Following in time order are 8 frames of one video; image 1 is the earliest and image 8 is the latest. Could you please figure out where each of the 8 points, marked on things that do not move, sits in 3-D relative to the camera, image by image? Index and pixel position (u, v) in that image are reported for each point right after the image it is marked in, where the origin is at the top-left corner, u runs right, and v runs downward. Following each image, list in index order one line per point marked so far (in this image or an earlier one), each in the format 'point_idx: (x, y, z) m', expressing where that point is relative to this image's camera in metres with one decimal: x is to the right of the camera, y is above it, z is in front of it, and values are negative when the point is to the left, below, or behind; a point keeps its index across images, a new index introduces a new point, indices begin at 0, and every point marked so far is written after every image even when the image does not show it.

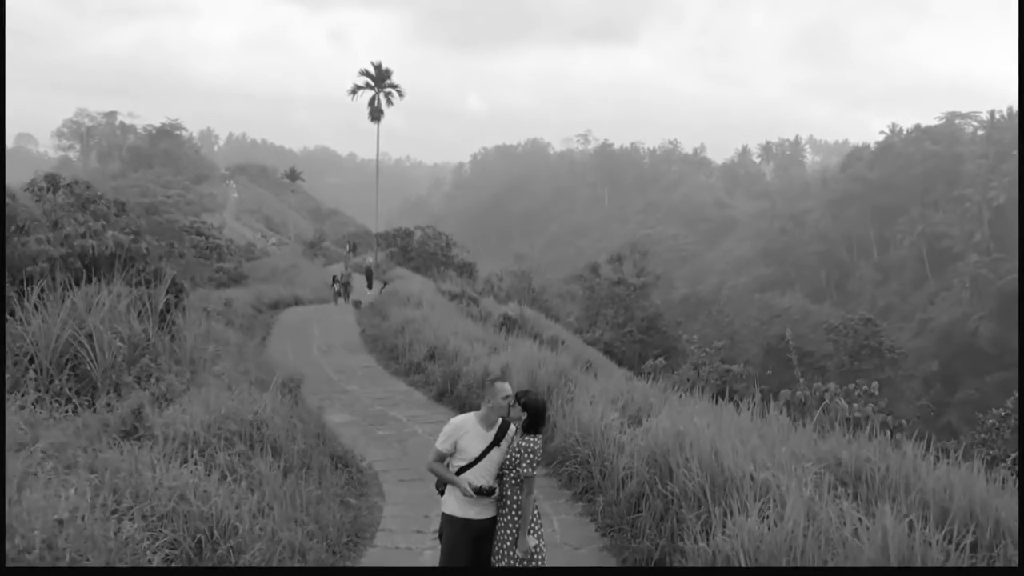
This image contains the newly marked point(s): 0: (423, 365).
0: (-1.2, -1.2, +9.0) m
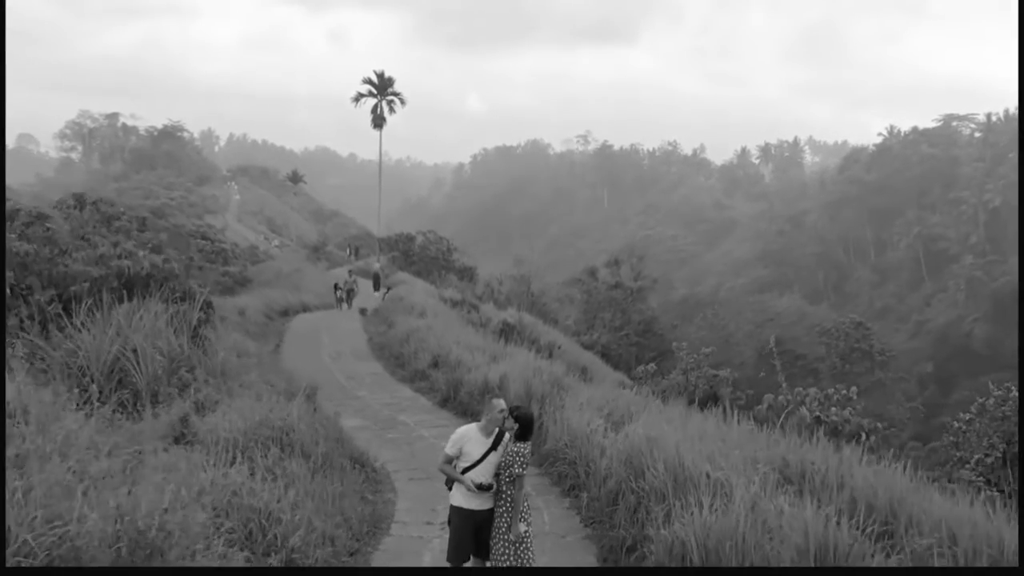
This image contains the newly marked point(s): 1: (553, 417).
0: (-1.3, -1.3, +9.7) m
1: (+0.3, -1.5, +7.2) m
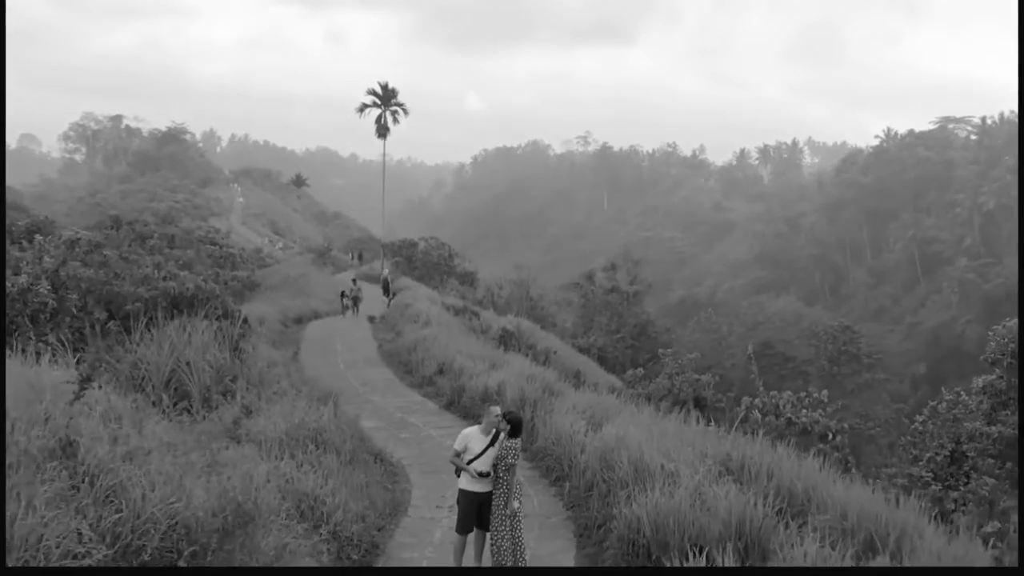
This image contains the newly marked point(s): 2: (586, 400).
0: (-1.3, -1.6, +10.6) m
1: (+0.3, -1.7, +8.2) m
2: (+1.1, -1.7, +9.0) m
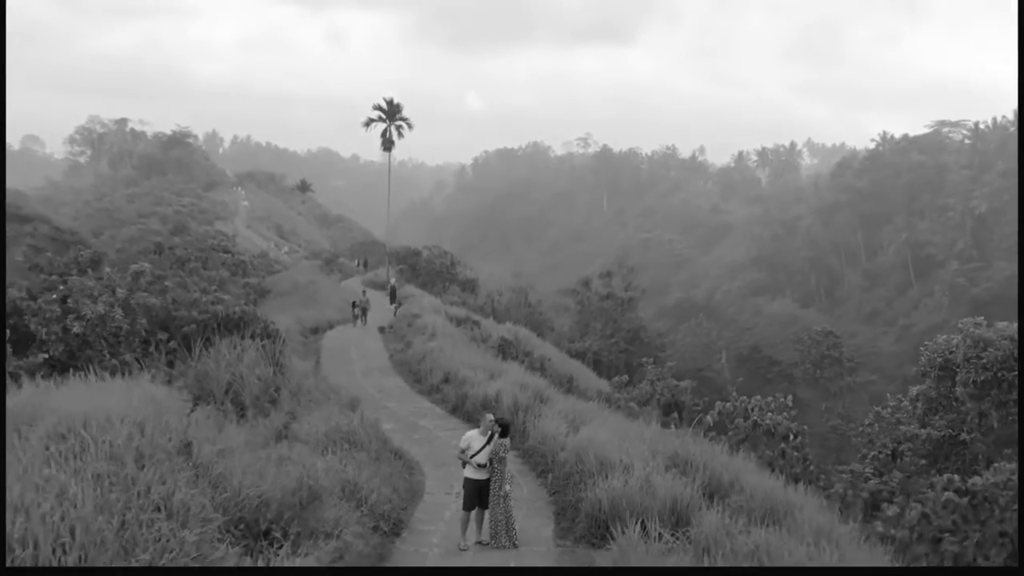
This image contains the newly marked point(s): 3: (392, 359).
0: (-1.4, -1.9, +12.0) m
1: (+0.2, -2.0, +9.5) m
2: (+1.0, -2.0, +10.4) m
3: (-2.6, -1.6, +14.1) m
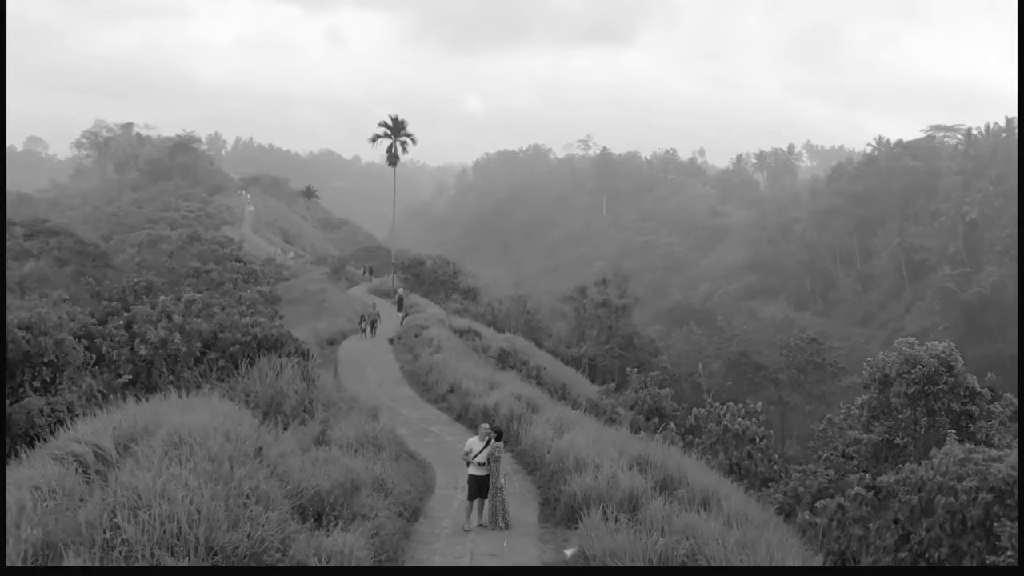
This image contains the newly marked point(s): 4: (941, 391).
0: (-1.4, -2.3, +13.5) m
1: (+0.1, -2.5, +11.1) m
2: (+1.0, -2.4, +11.9) m
3: (-2.7, -2.0, +15.6) m
4: (+7.6, -1.9, +11.4) m
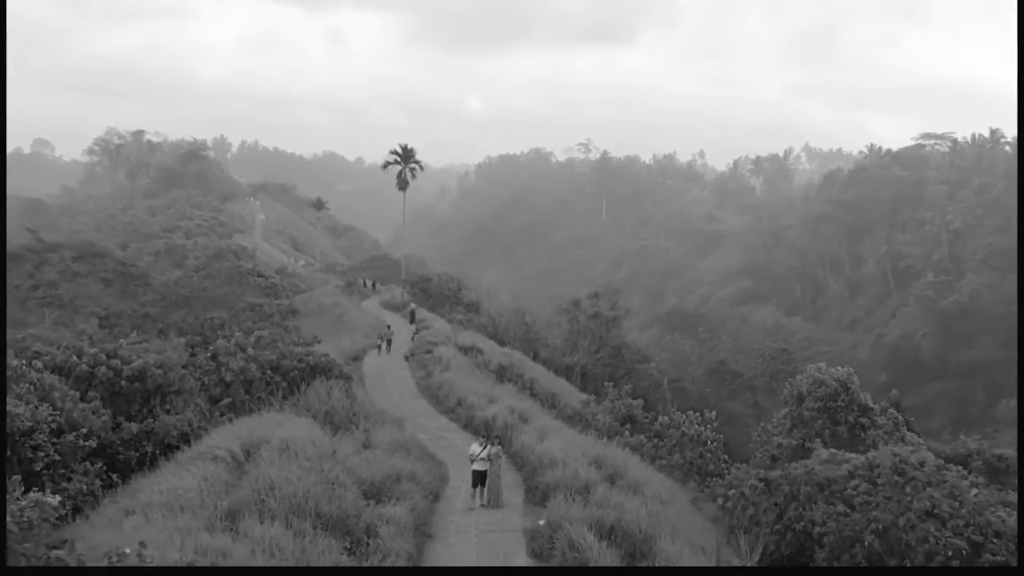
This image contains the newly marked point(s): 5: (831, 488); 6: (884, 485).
0: (-1.5, -3.1, +16.6) m
1: (0.0, -3.3, +14.1) m
2: (+0.8, -3.3, +14.9) m
3: (-2.8, -2.9, +18.7) m
4: (+7.4, -2.7, +14.5) m
5: (+4.9, -3.0, +9.6) m
6: (+5.5, -3.0, +9.4) m
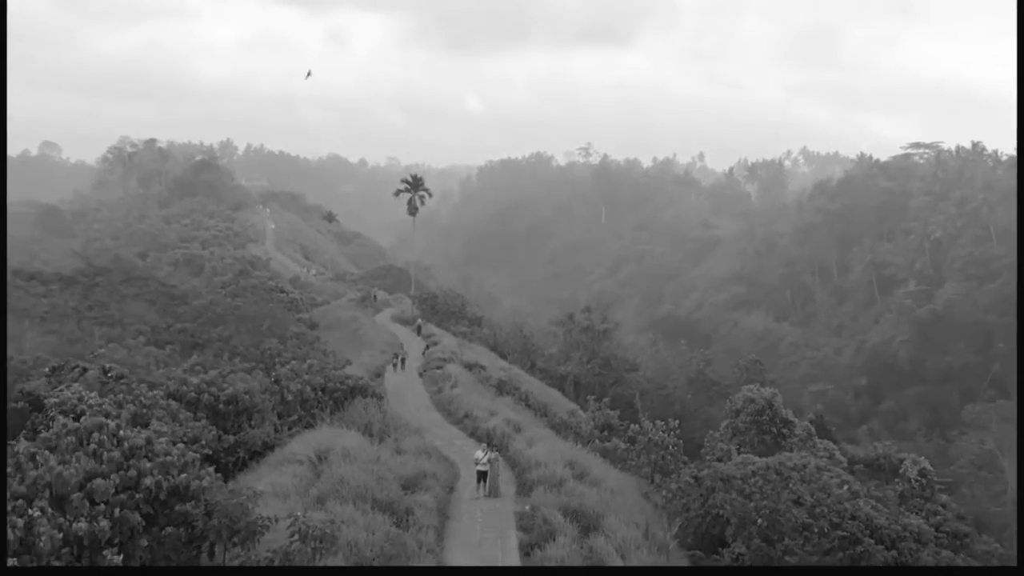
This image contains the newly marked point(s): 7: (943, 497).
0: (-1.6, -4.2, +20.3) m
1: (-0.1, -4.3, +17.8) m
2: (+0.7, -4.3, +18.6) m
3: (-2.9, -3.9, +22.4) m
4: (+7.3, -3.8, +18.1) m
5: (+4.8, -4.1, +13.3) m
6: (+5.4, -4.0, +13.0) m
7: (+10.1, -5.0, +15.0) m
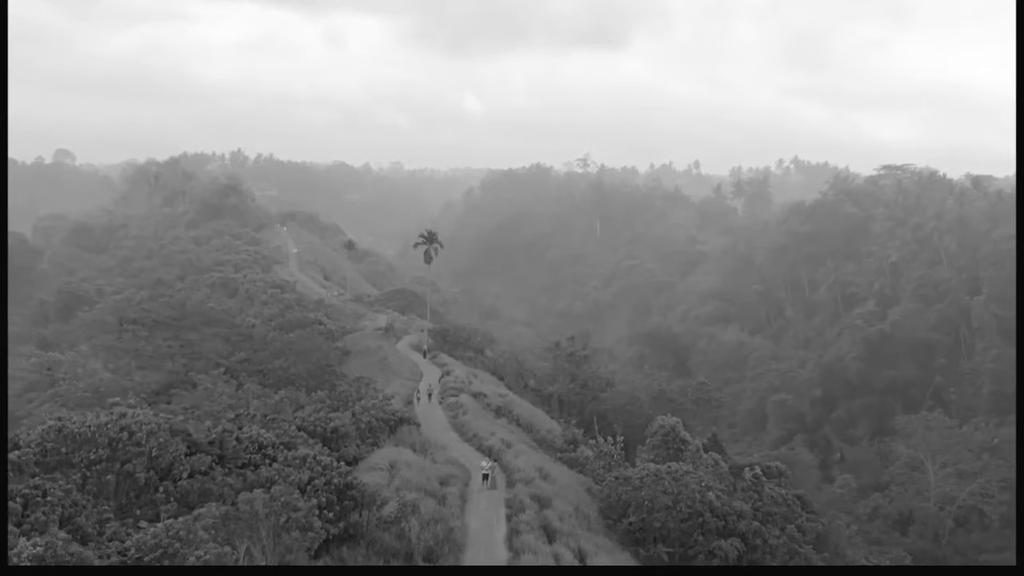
0: (-1.9, -6.9, +29.4) m
1: (-0.4, -7.1, +26.9) m
2: (+0.5, -7.0, +27.7) m
3: (-3.2, -6.6, +31.5) m
4: (+7.1, -6.5, +27.2) m
5: (+4.5, -6.8, +22.4) m
6: (+5.1, -6.8, +22.1) m
7: (+9.8, -7.7, +24.1) m
